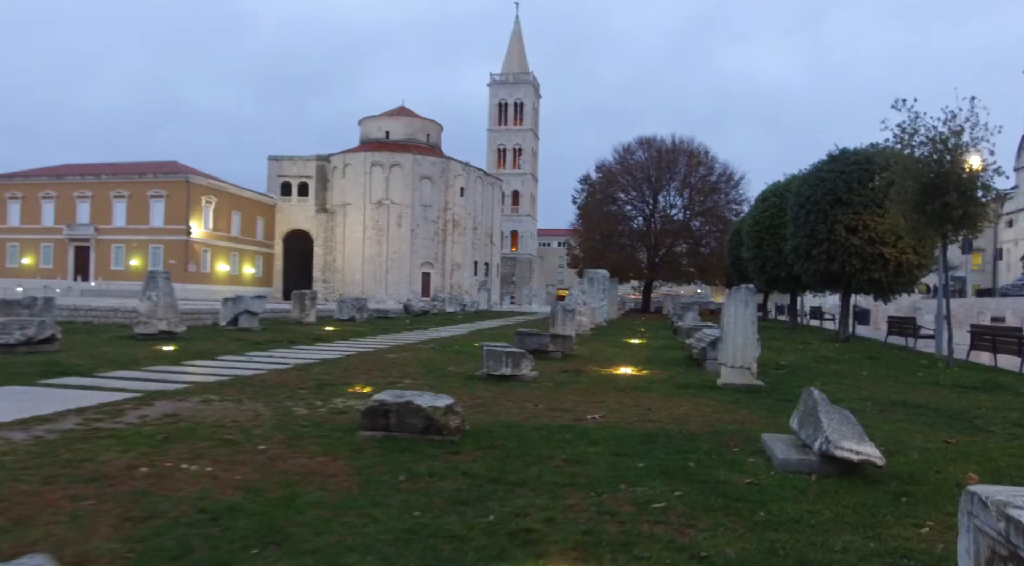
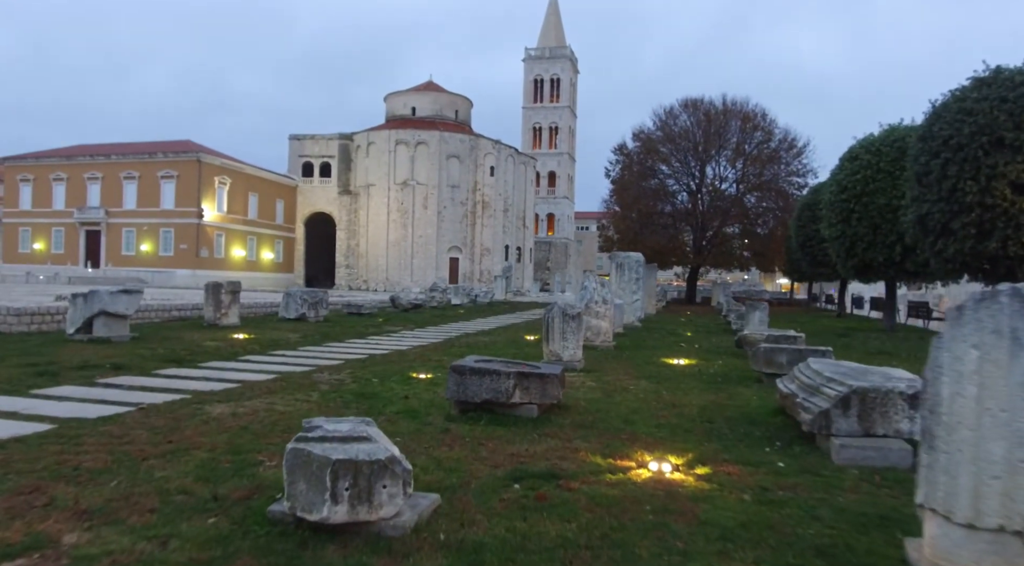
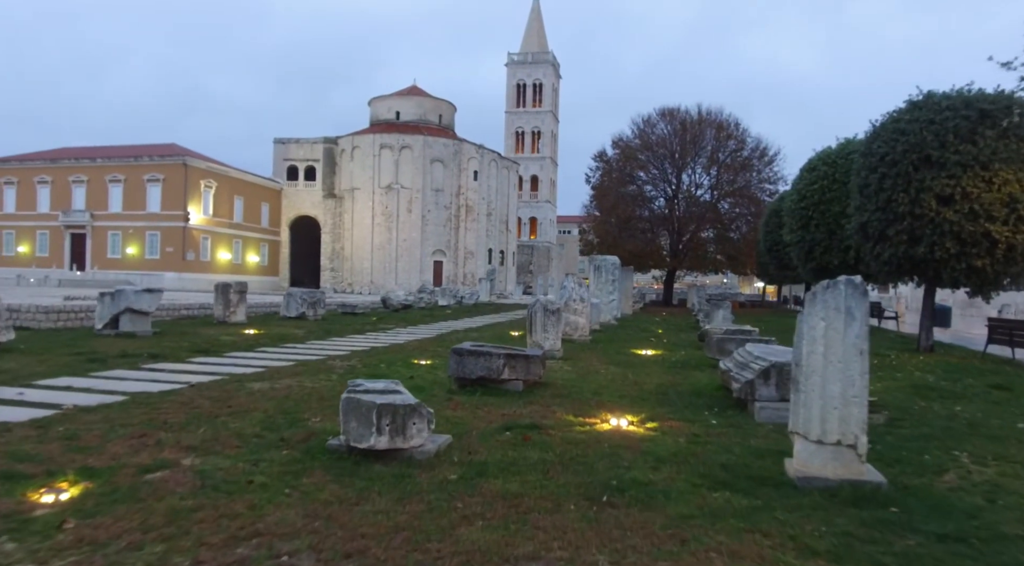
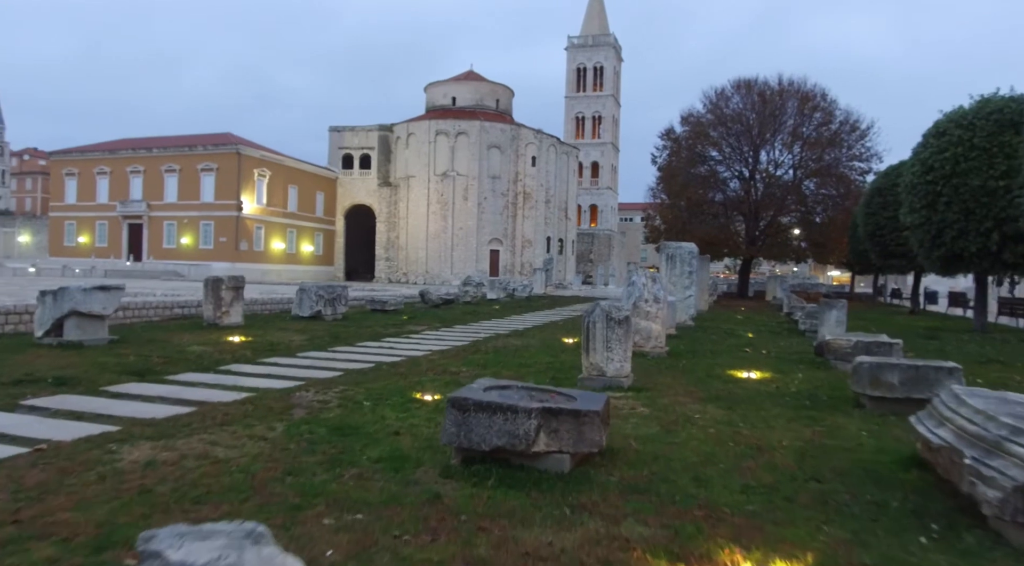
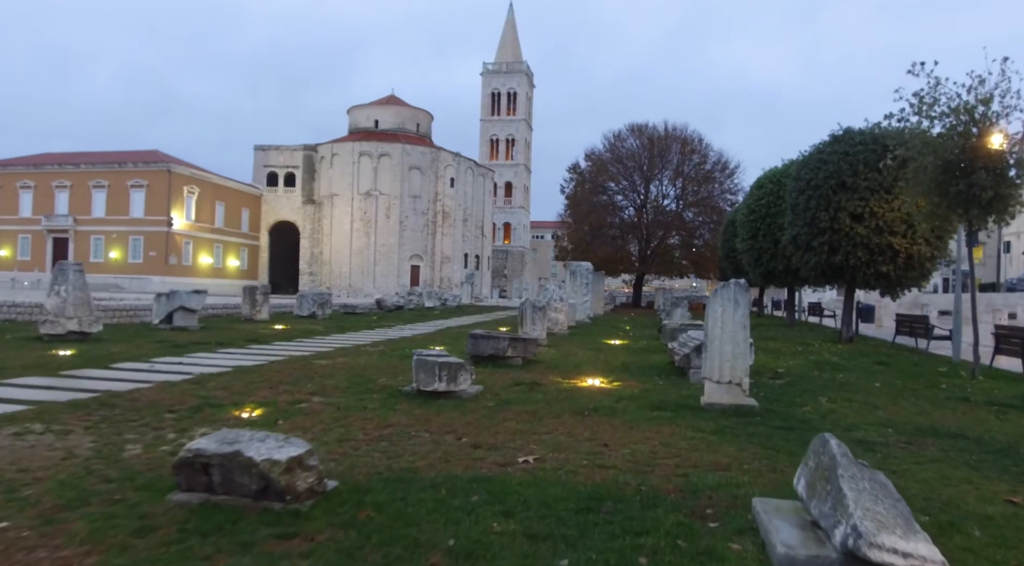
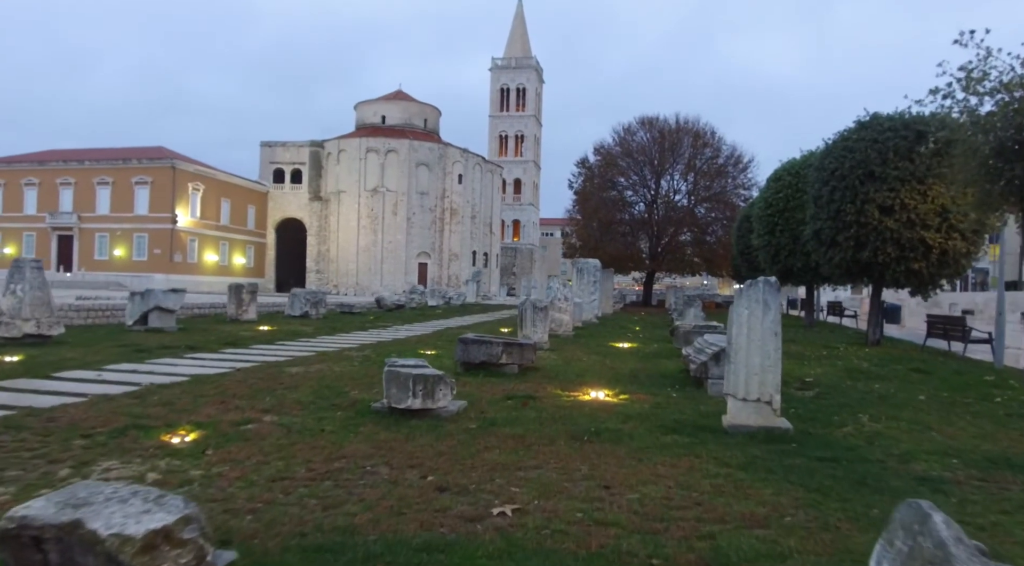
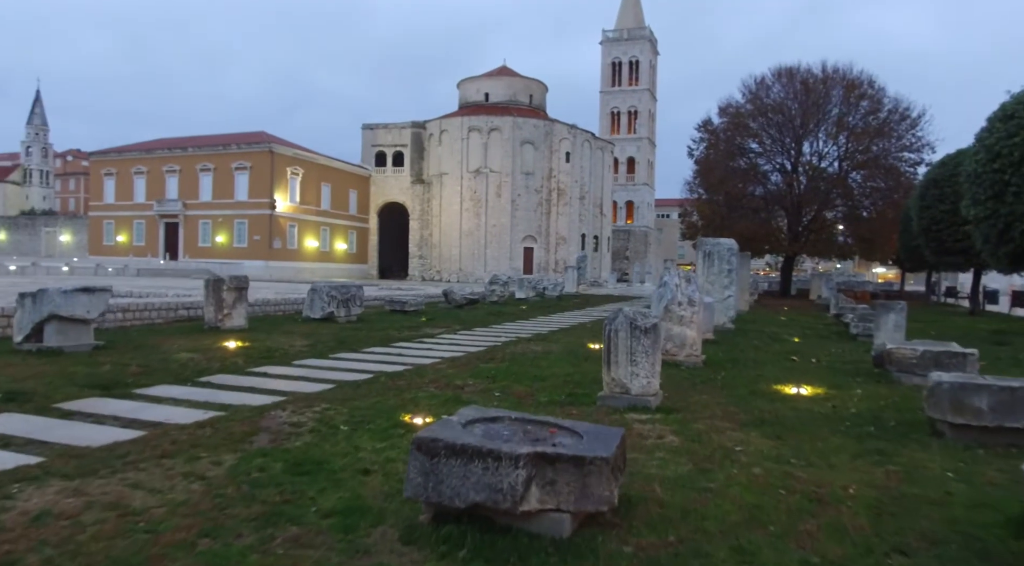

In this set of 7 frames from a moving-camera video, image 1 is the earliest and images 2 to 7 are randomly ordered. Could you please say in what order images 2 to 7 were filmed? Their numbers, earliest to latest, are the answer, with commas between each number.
5, 6, 3, 2, 4, 7
